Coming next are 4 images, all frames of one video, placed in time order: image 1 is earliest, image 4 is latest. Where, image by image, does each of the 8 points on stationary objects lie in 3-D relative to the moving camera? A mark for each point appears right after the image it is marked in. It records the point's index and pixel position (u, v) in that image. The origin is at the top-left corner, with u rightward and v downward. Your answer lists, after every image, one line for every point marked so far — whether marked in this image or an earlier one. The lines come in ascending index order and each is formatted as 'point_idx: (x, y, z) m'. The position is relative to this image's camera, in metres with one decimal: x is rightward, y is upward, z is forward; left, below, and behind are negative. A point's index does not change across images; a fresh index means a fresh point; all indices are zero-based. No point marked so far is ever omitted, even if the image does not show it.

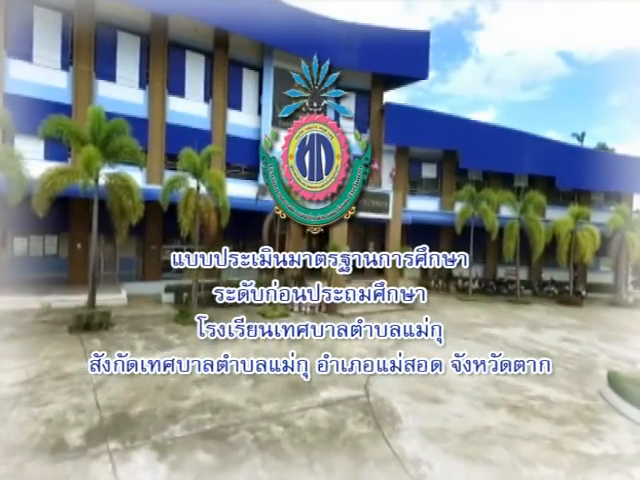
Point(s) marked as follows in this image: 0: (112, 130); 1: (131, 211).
0: (-6.7, +3.5, +12.1) m
1: (-6.1, +0.9, +12.0) m
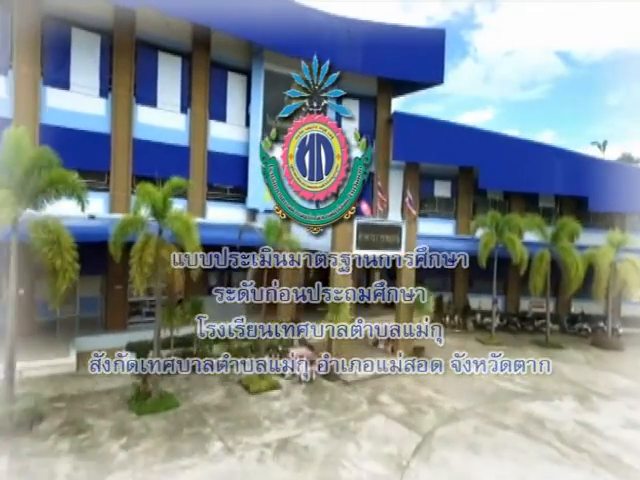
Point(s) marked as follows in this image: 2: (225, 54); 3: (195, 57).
0: (-6.7, +1.8, +8.9) m
1: (-6.1, -0.8, +8.8) m
2: (-4.5, +8.8, +17.9) m
3: (-5.7, +8.3, +17.1) m
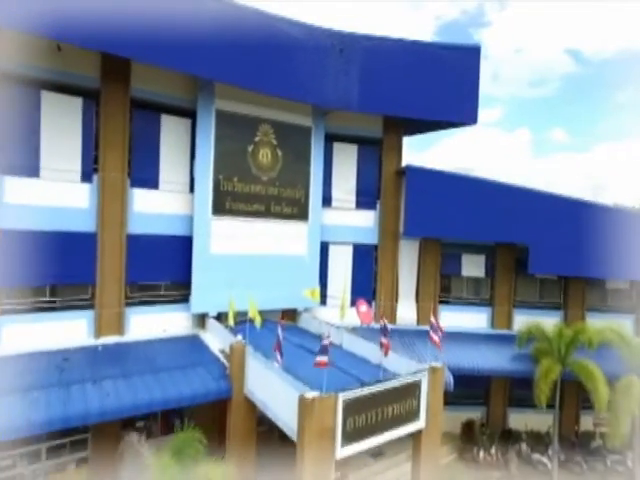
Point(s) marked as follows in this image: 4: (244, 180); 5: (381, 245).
0: (-7.7, -2.2, +3.1) m
1: (-7.1, -4.8, +3.0) m
2: (-5.2, +4.7, +12.1) m
3: (-6.5, +4.3, +11.3) m
4: (-2.7, +2.1, +13.1) m
5: (+2.5, -0.2, +15.3) m
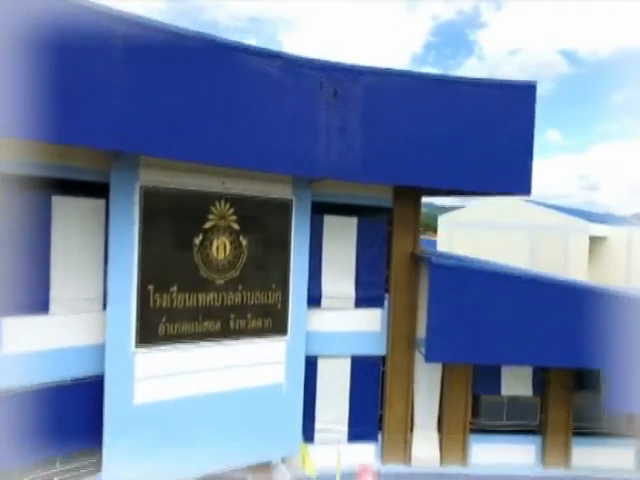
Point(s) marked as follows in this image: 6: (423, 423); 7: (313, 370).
0: (-8.0, -5.4, -1.4) m
1: (-7.4, -8.0, -1.4) m
2: (-5.6, +1.5, +7.6) m
3: (-6.9, +1.1, +6.8) m
4: (-3.1, -1.1, +8.7) m
5: (+2.1, -3.4, +10.9) m
6: (+3.1, -5.5, +11.3) m
7: (-0.2, -3.7, +10.7) m
